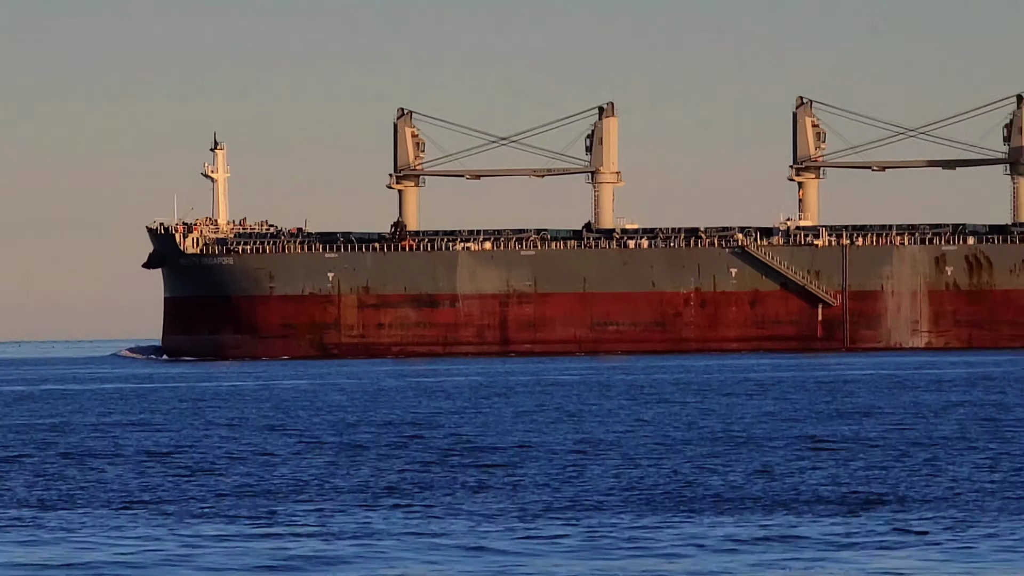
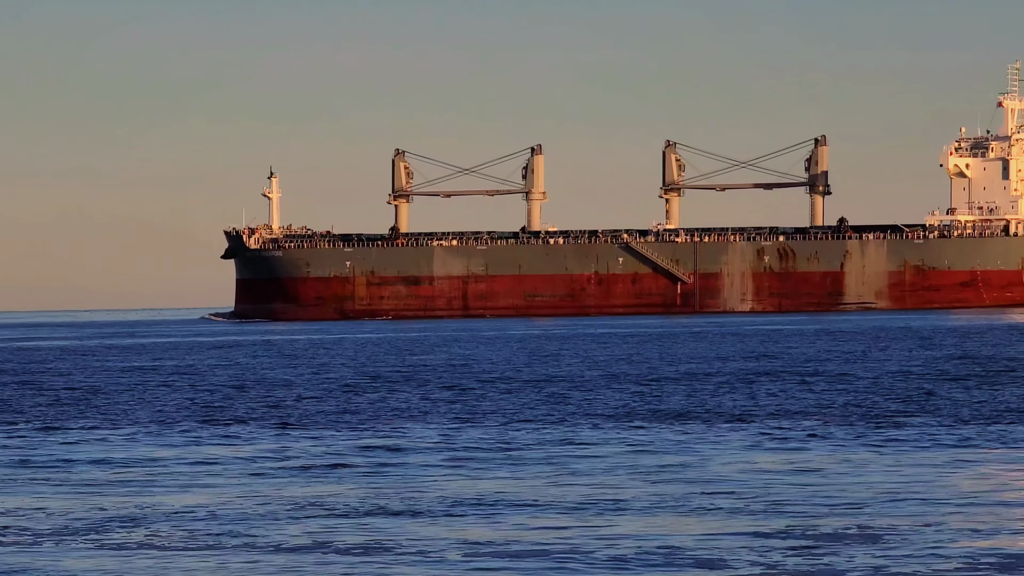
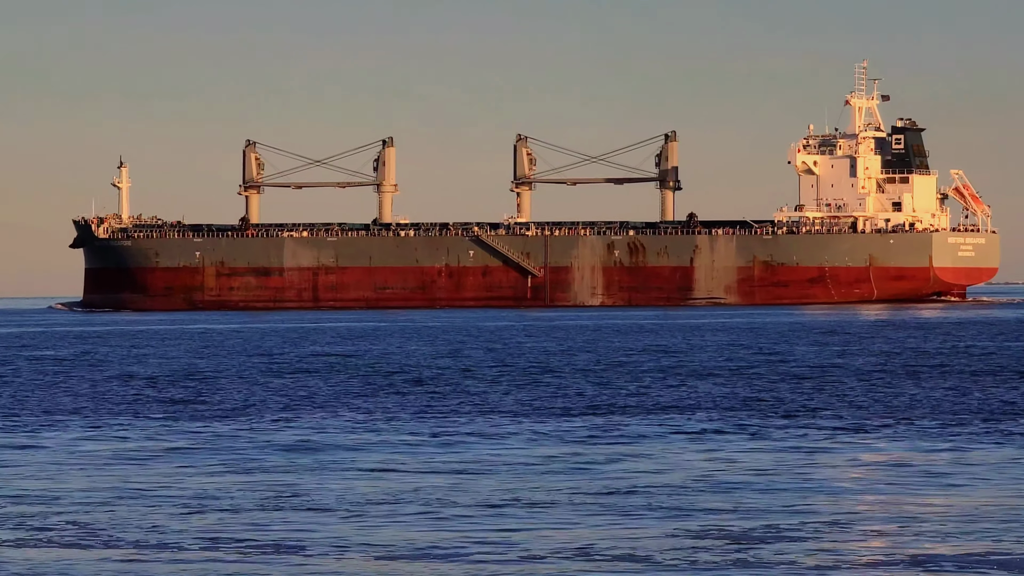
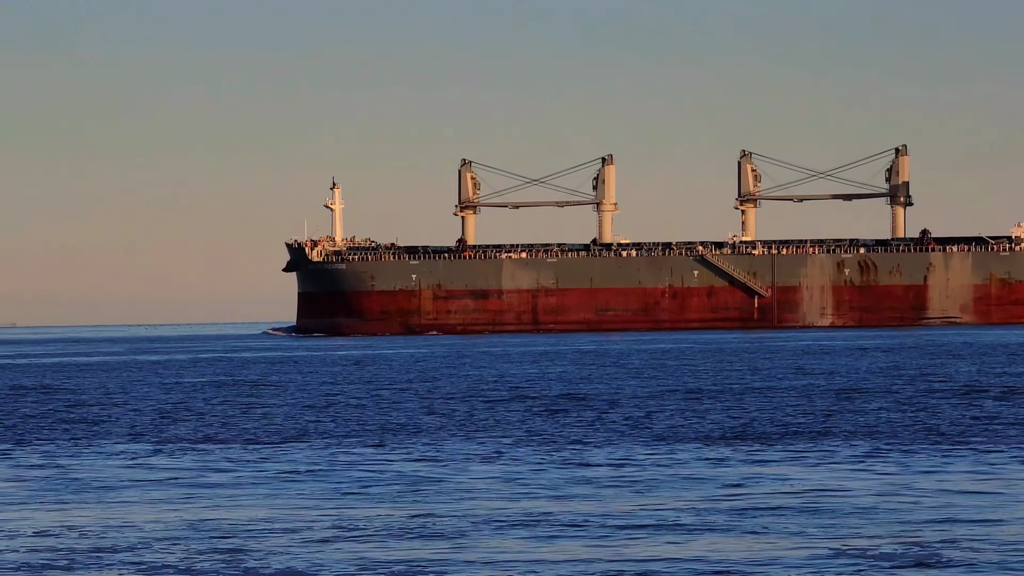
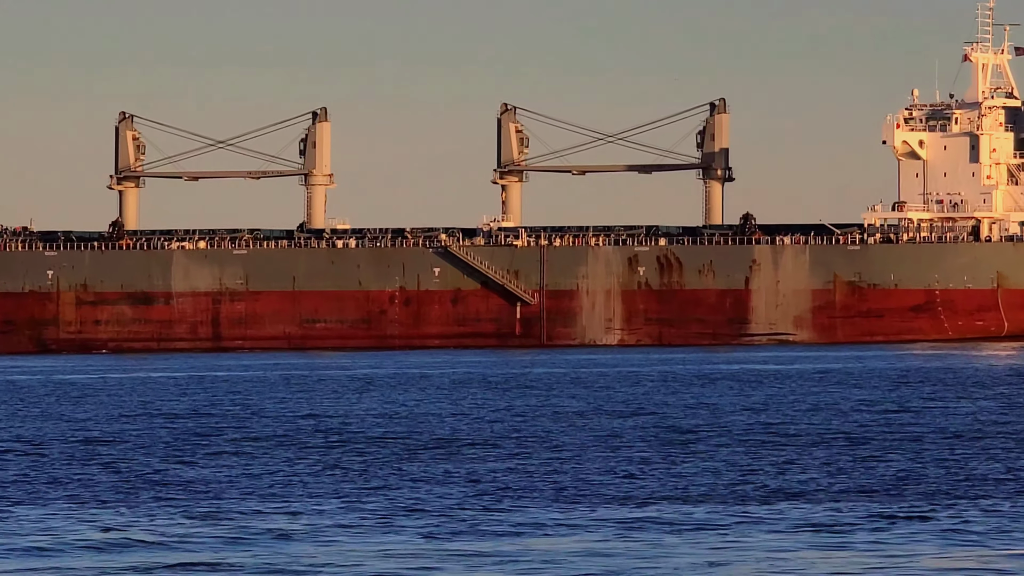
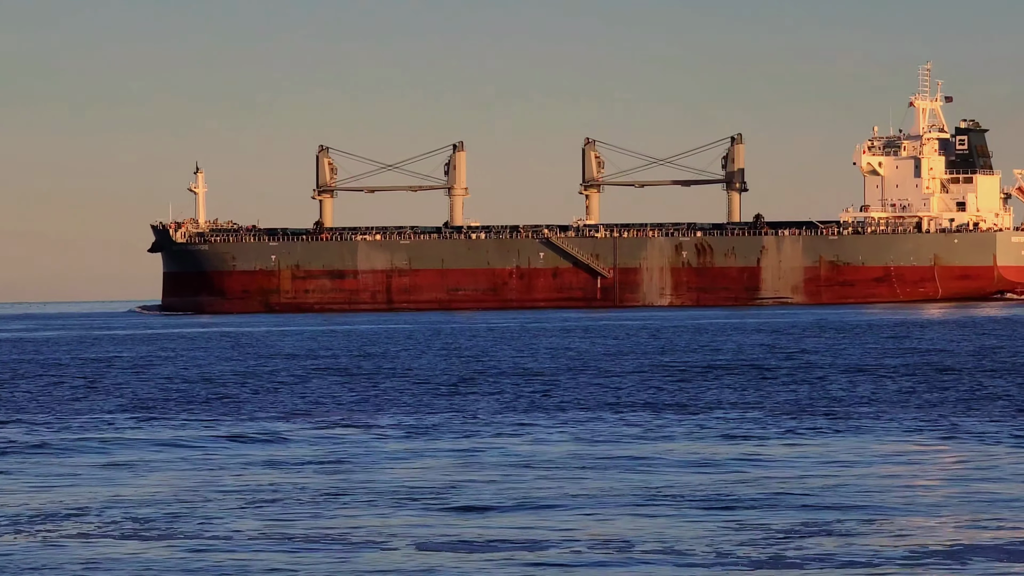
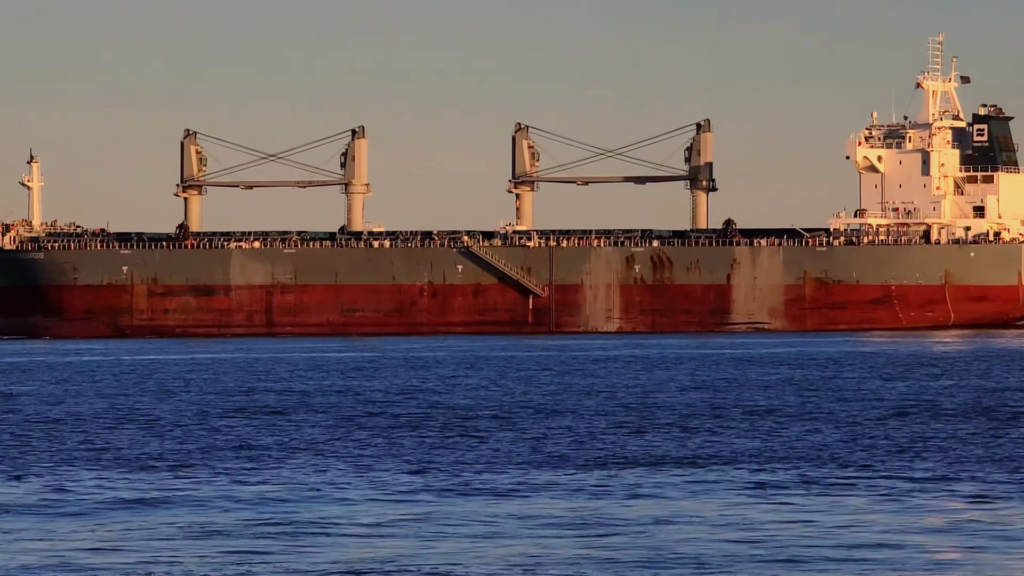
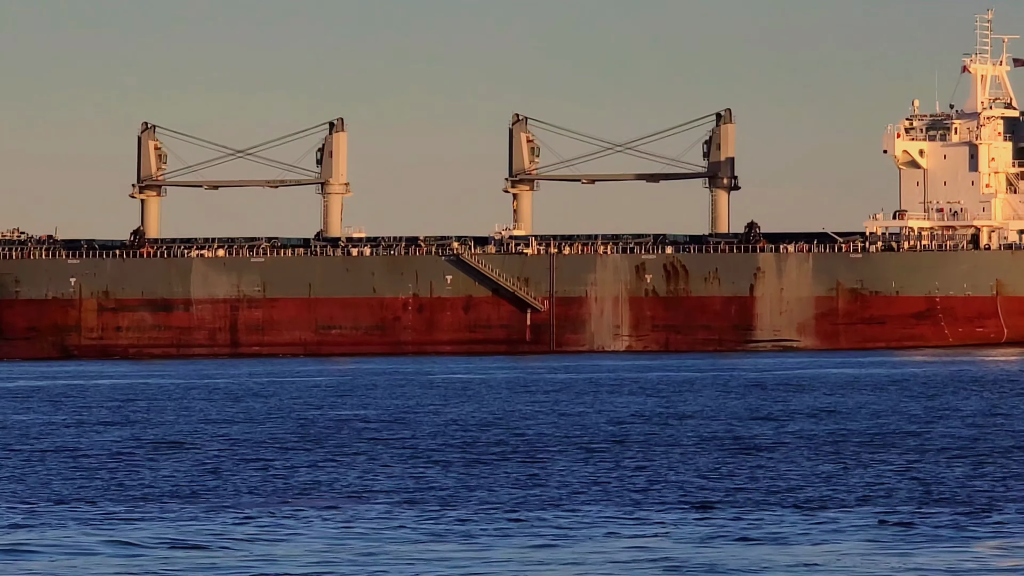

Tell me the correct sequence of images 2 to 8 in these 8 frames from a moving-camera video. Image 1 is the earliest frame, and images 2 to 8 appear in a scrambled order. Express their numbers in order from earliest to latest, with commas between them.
4, 2, 6, 3, 7, 5, 8
